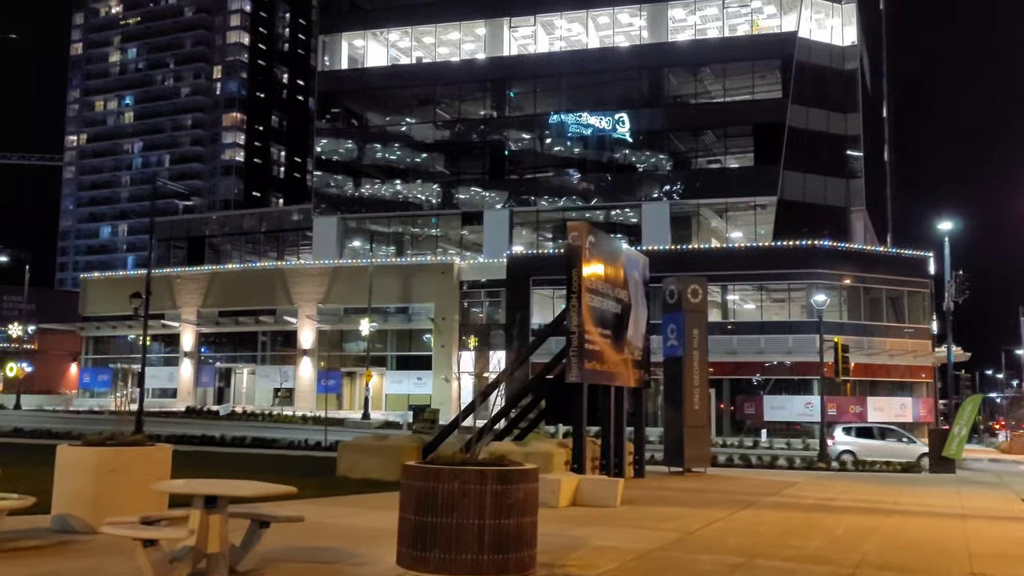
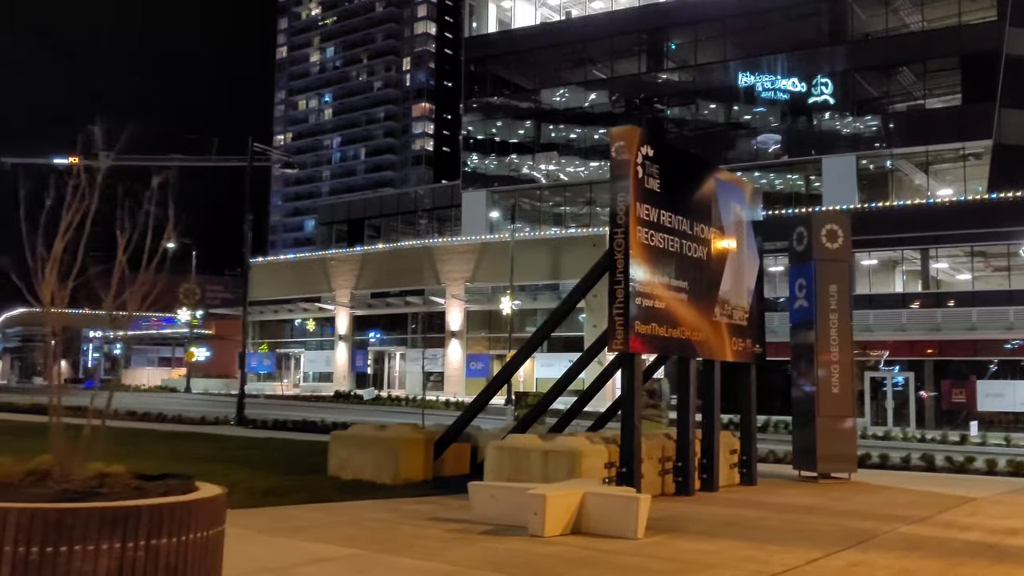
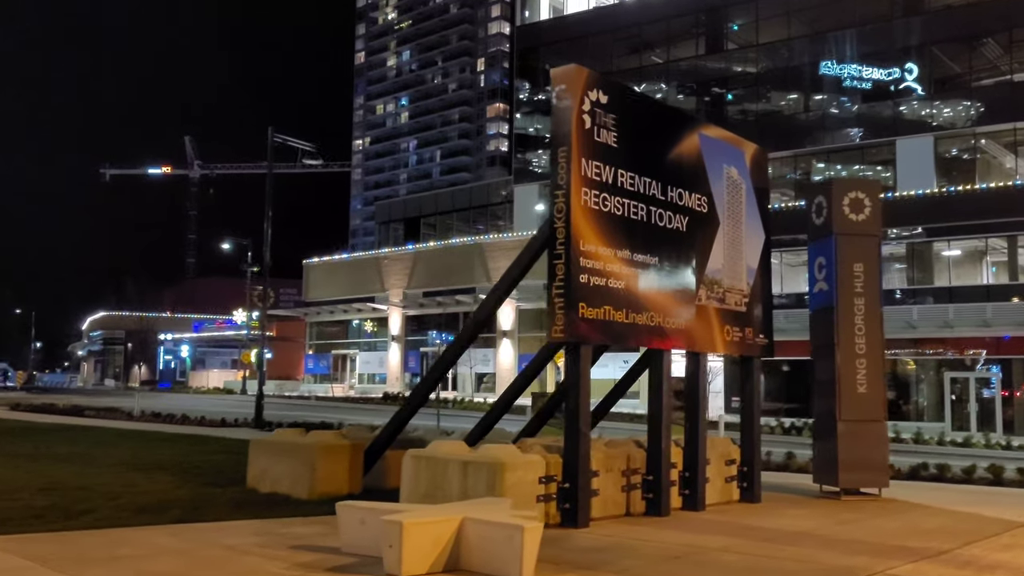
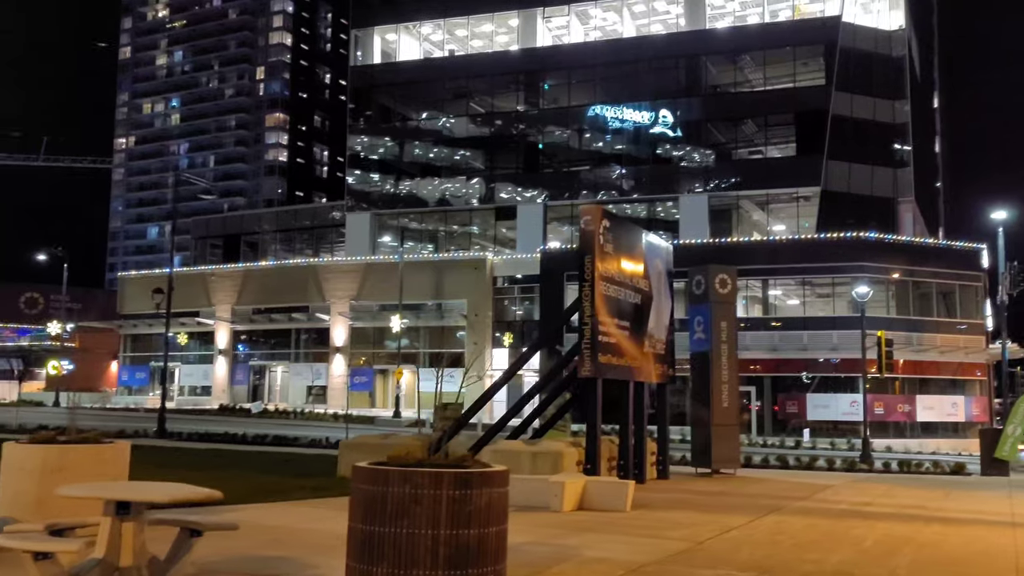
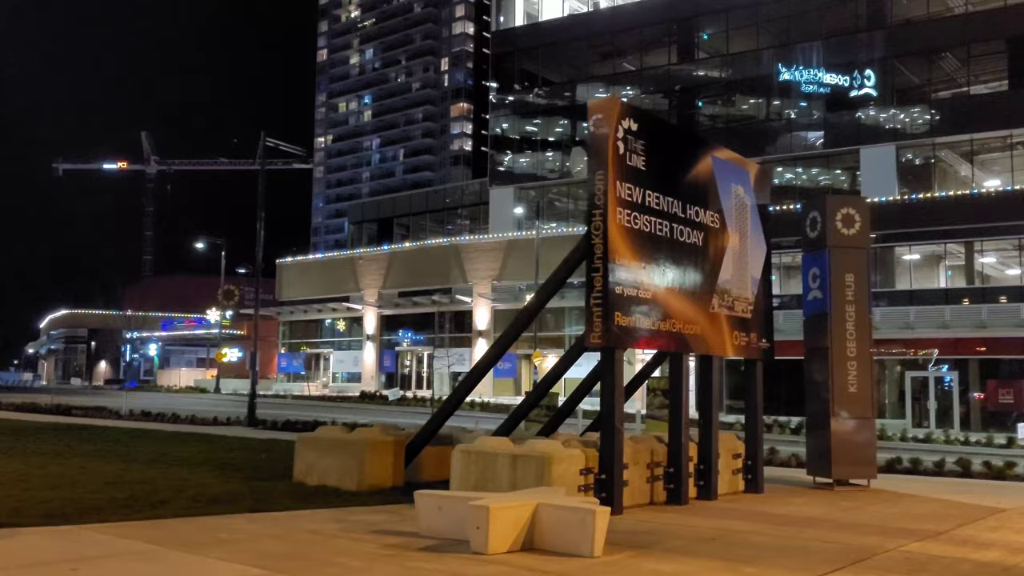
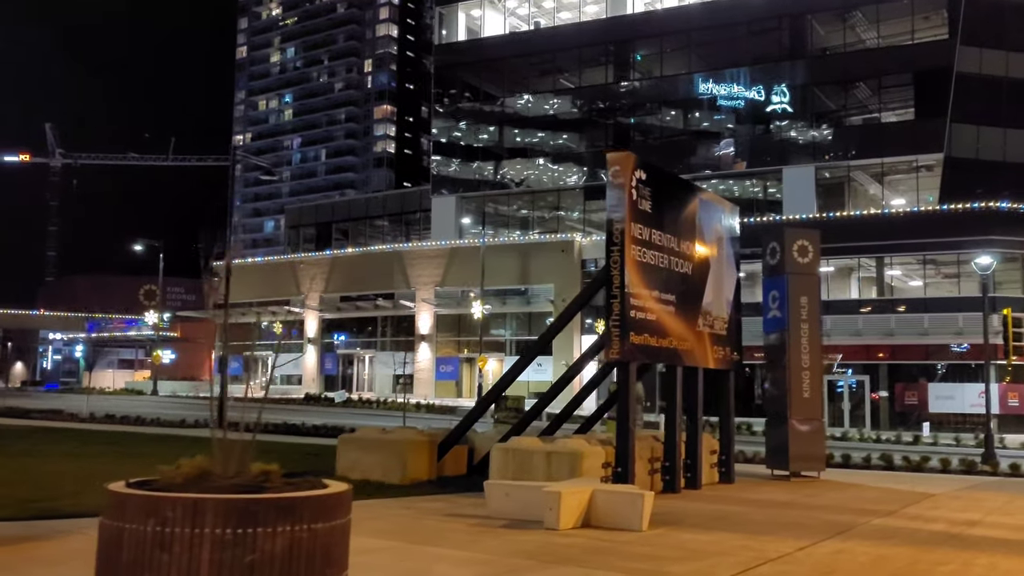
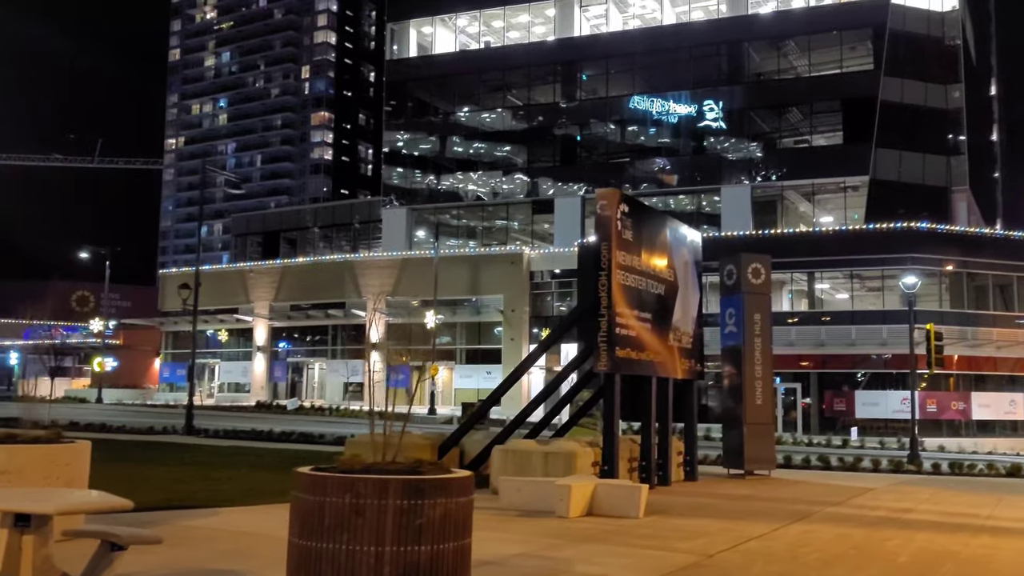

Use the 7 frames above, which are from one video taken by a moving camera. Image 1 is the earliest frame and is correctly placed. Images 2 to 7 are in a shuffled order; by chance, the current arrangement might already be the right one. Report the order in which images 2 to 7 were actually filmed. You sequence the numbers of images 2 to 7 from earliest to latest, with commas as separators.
4, 7, 6, 2, 5, 3
